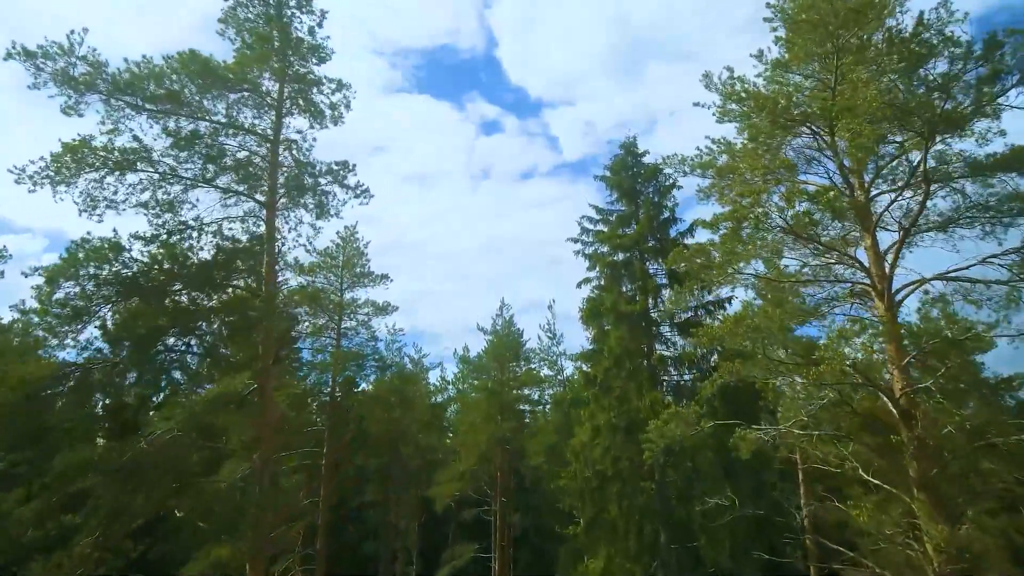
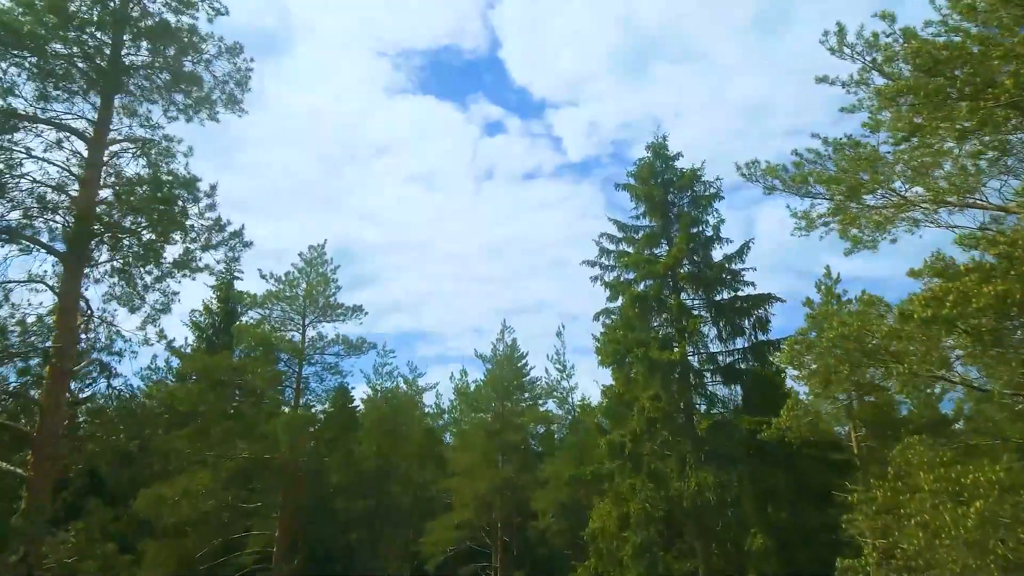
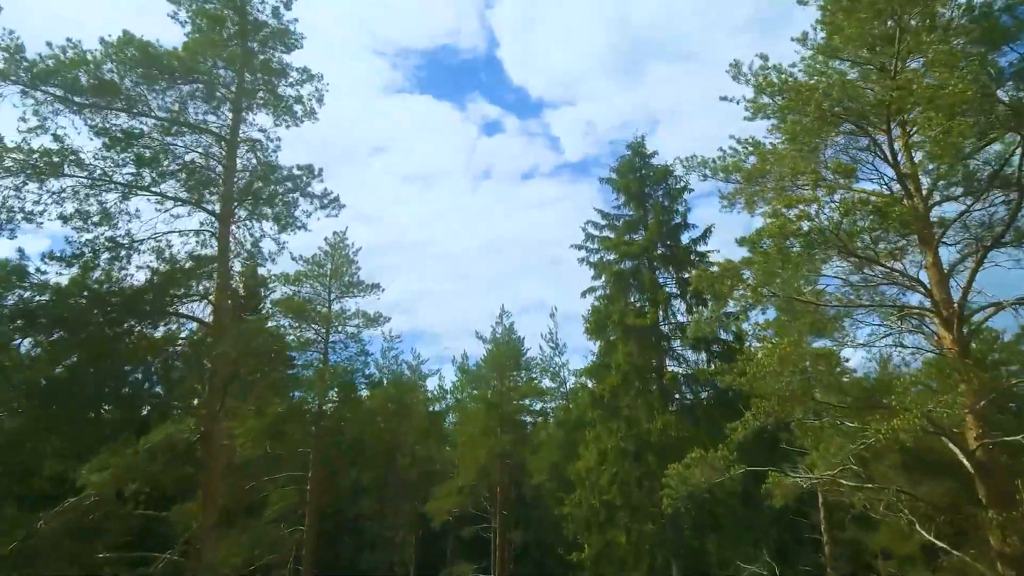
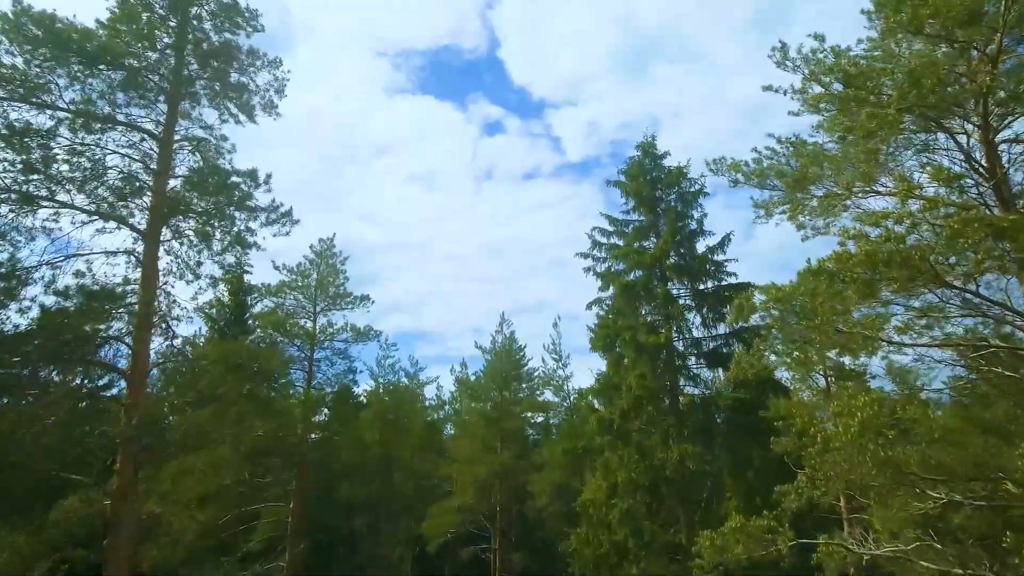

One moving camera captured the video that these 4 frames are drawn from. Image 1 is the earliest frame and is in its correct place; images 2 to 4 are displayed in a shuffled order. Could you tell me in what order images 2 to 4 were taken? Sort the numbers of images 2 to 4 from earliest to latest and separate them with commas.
3, 4, 2
